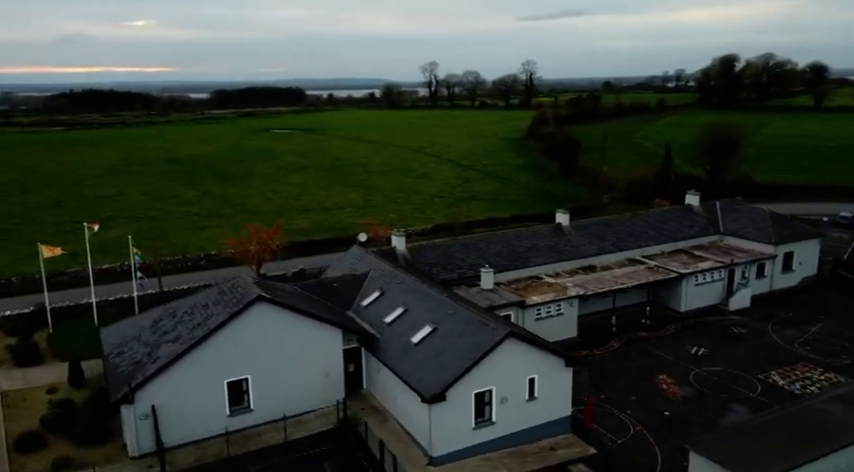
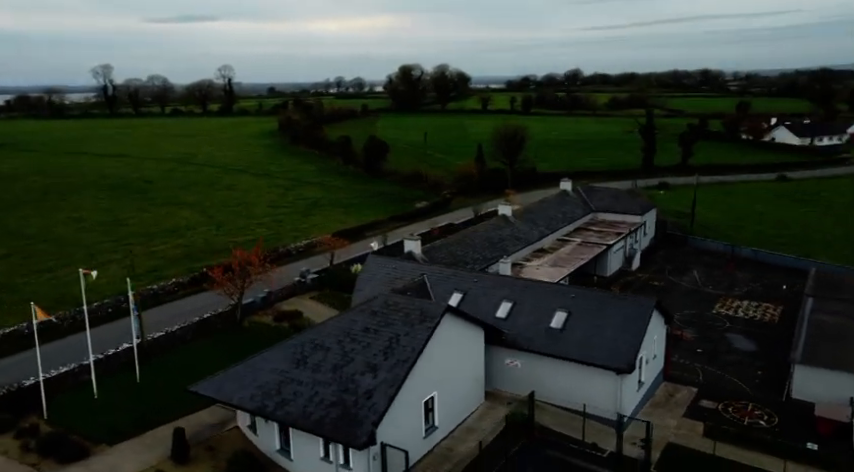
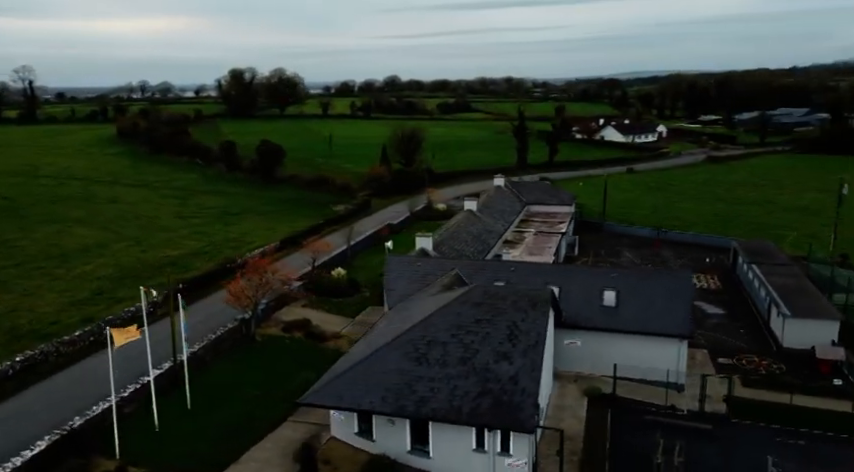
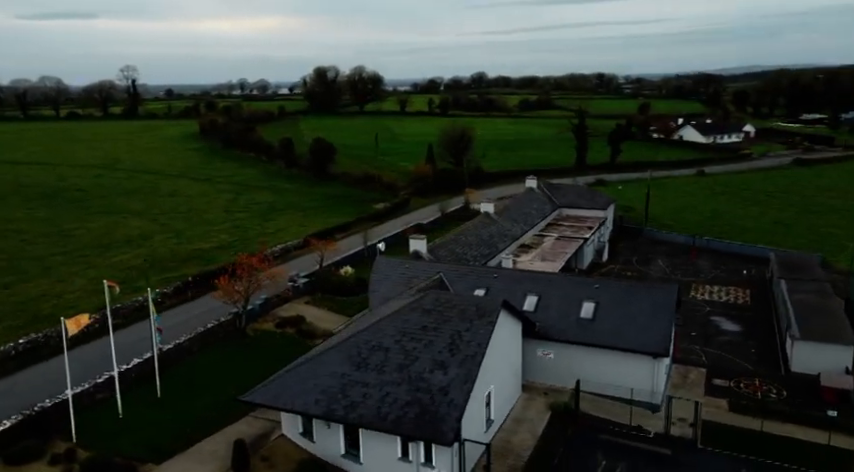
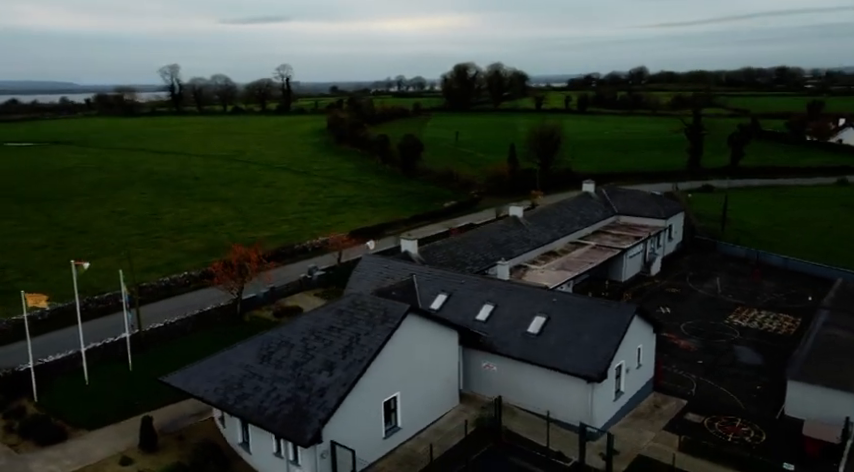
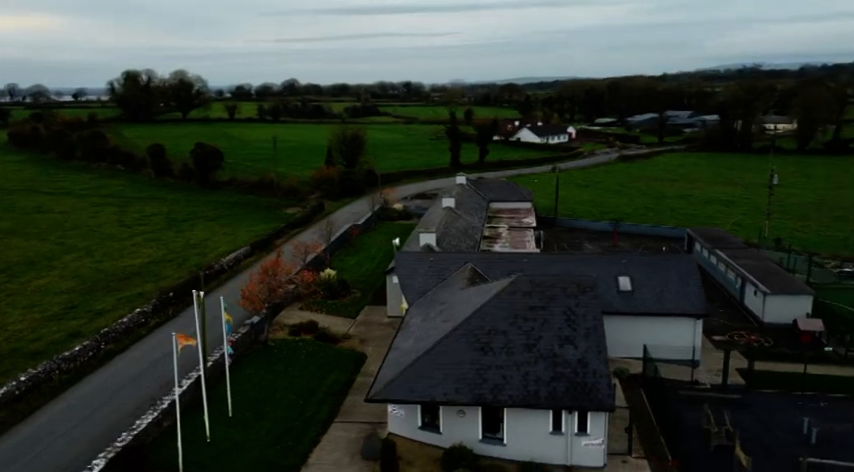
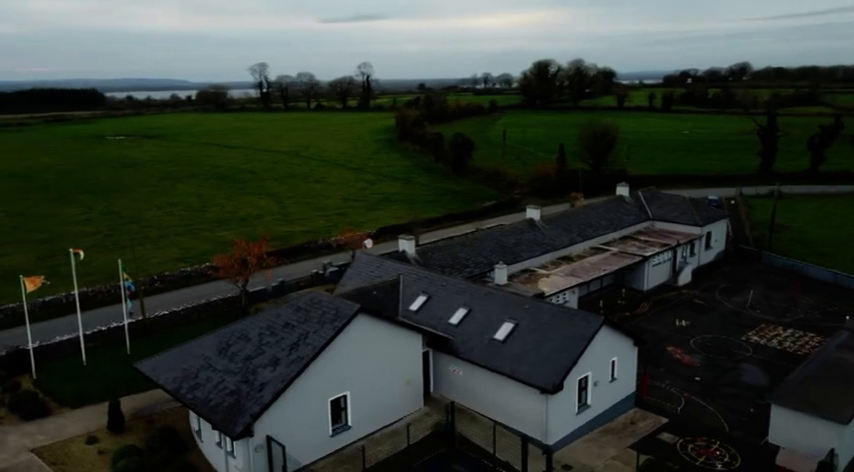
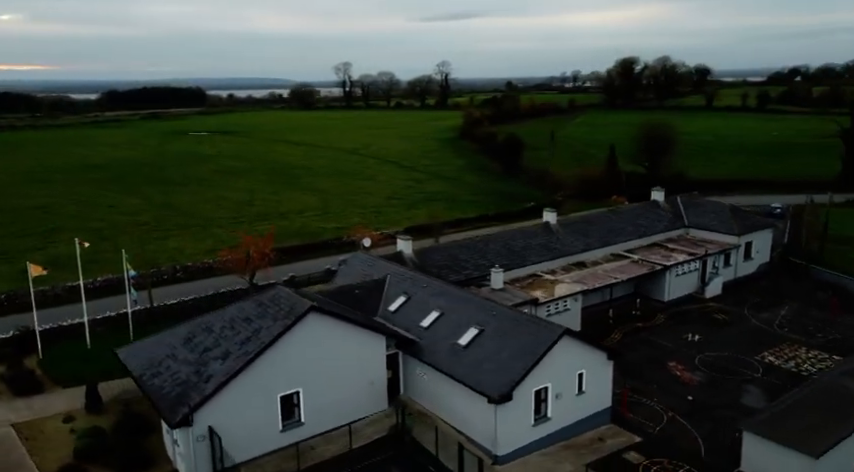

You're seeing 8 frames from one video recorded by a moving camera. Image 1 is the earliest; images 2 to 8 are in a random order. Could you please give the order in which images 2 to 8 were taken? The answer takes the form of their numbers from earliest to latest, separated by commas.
8, 7, 5, 2, 4, 3, 6
